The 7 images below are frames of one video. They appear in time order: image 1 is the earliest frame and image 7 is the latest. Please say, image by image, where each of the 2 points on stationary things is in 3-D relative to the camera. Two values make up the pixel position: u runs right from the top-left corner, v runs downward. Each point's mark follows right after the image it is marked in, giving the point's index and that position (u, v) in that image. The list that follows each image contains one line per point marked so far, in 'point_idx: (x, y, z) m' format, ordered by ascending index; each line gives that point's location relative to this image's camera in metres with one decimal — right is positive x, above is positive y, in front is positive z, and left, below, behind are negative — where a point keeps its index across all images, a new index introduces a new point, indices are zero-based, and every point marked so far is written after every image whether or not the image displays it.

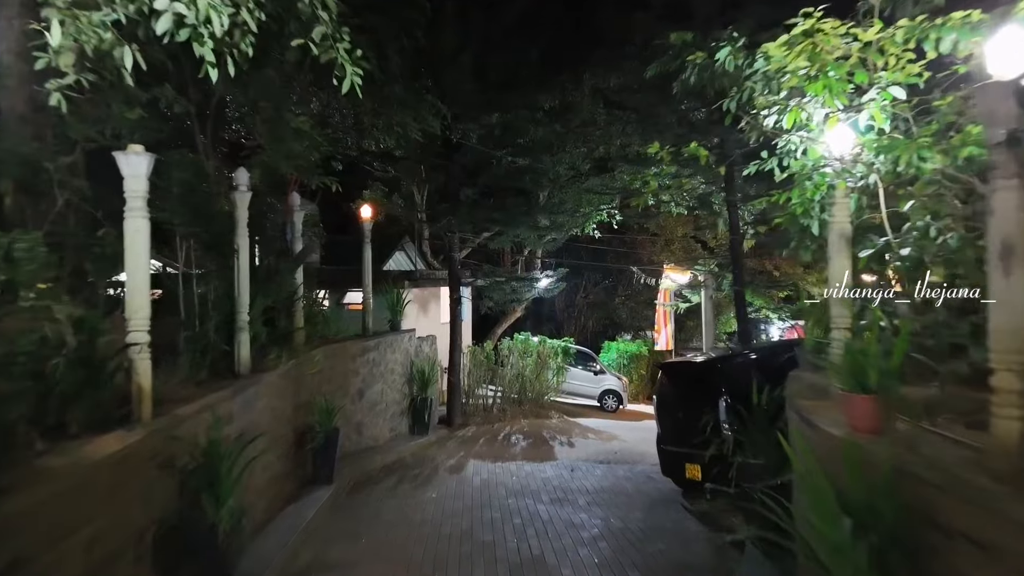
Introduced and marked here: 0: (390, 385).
0: (-1.6, -1.3, +9.5) m
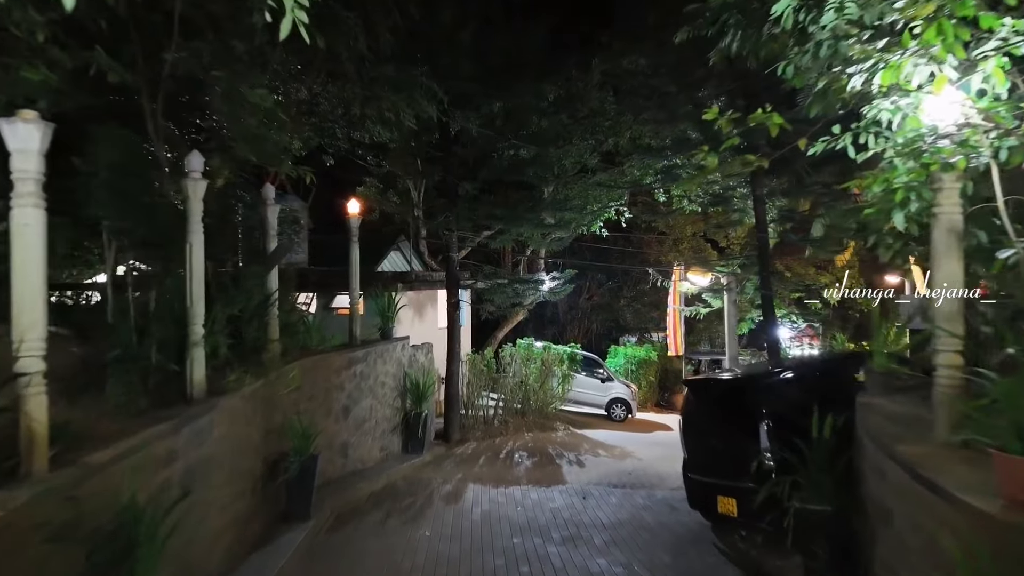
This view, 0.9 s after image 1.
0: (-1.6, -1.4, +8.6) m
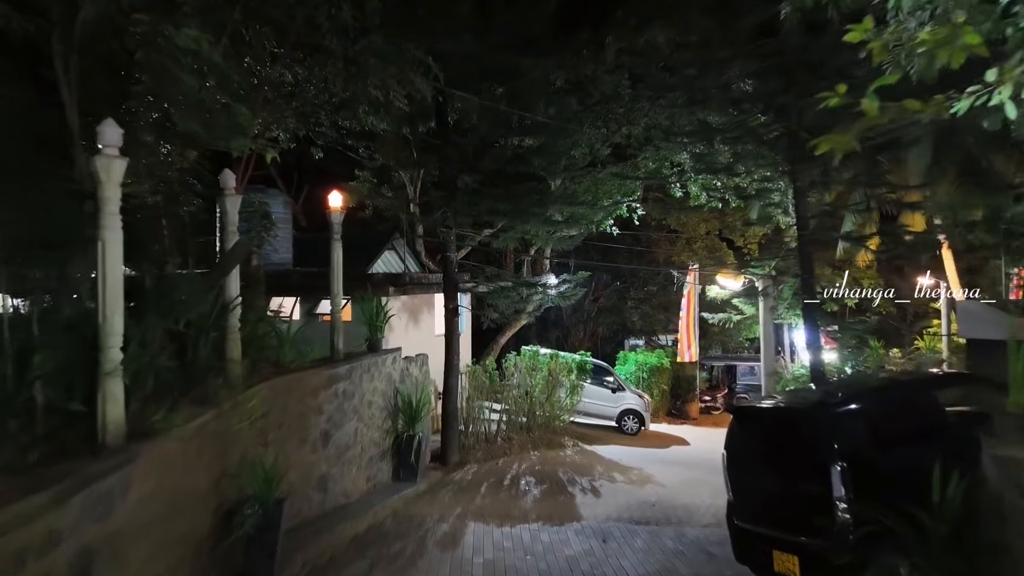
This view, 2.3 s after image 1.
0: (-1.5, -1.4, +7.5) m
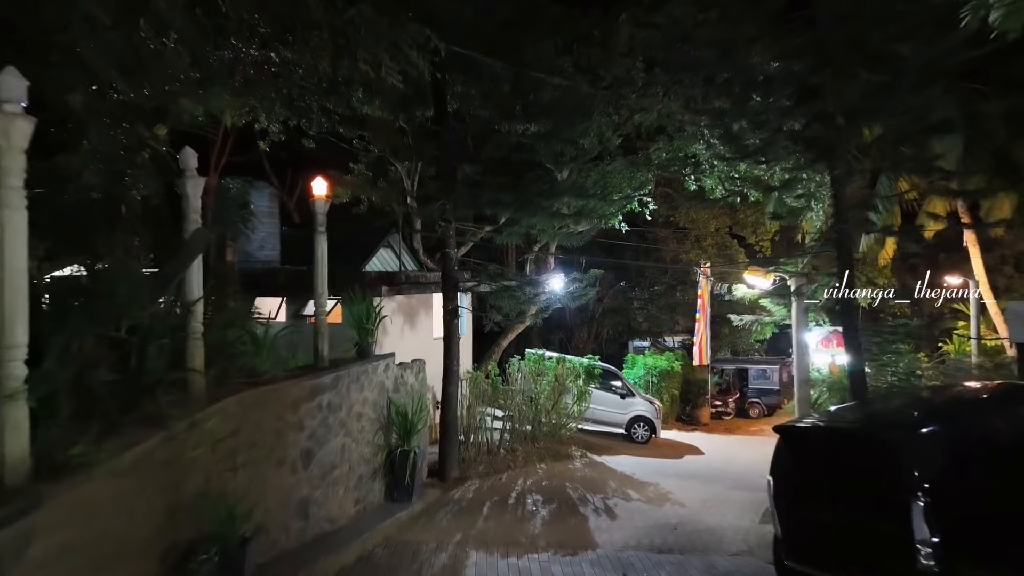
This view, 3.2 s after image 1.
0: (-1.4, -1.4, +6.7) m
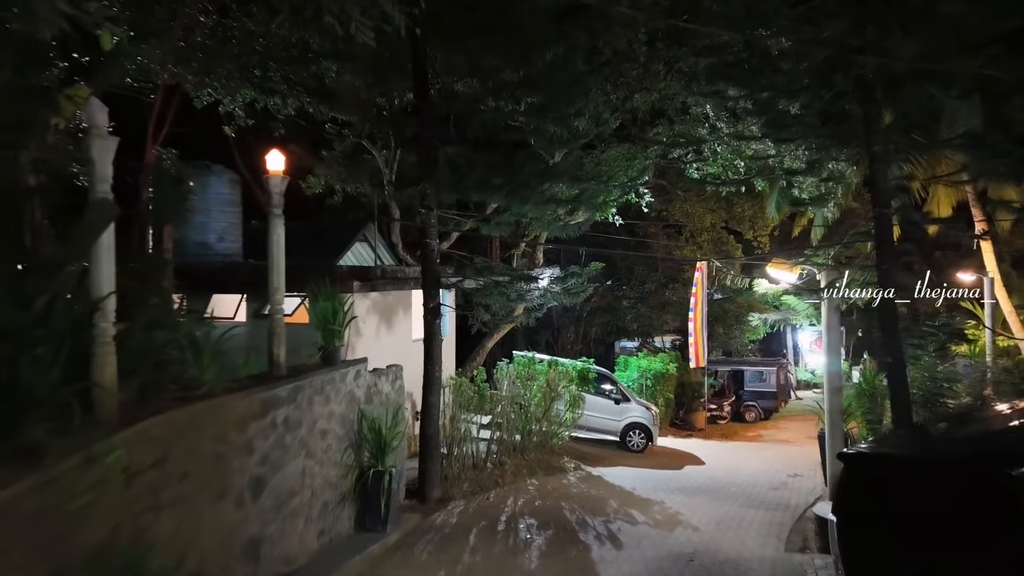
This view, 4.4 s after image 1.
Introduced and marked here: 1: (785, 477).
0: (-1.5, -1.4, +5.7) m
1: (+4.1, -2.8, +10.7) m
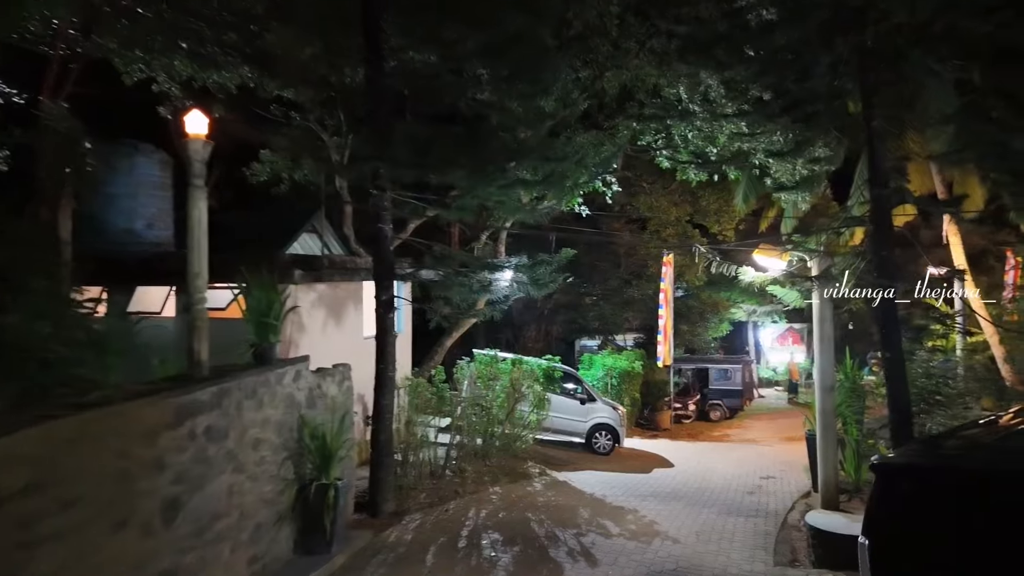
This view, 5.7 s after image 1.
0: (-1.8, -1.3, +4.9) m
1: (+3.5, -2.7, +10.3) m
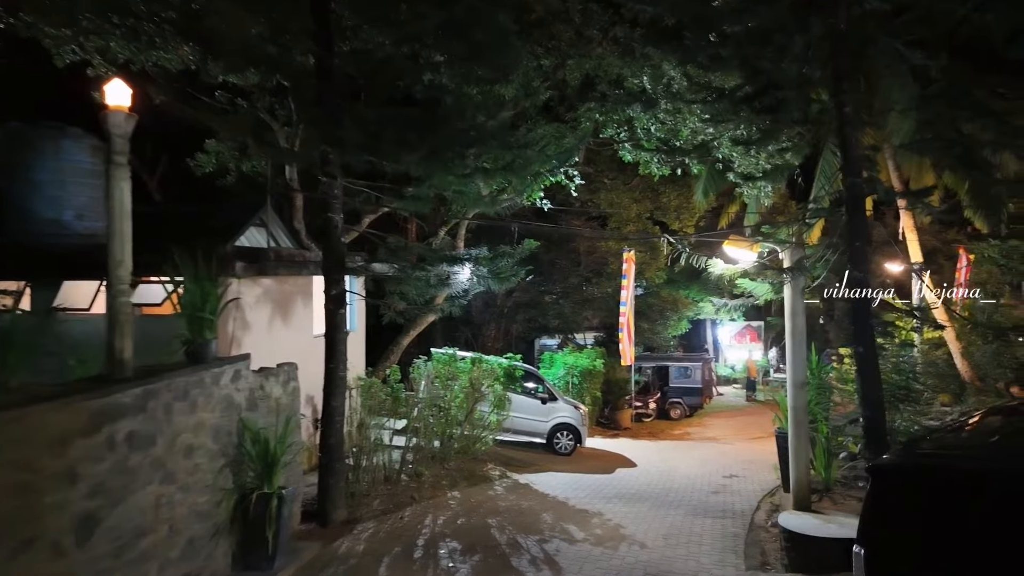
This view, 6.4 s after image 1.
0: (-2.0, -1.2, +4.4) m
1: (+2.9, -2.7, +10.1) m
